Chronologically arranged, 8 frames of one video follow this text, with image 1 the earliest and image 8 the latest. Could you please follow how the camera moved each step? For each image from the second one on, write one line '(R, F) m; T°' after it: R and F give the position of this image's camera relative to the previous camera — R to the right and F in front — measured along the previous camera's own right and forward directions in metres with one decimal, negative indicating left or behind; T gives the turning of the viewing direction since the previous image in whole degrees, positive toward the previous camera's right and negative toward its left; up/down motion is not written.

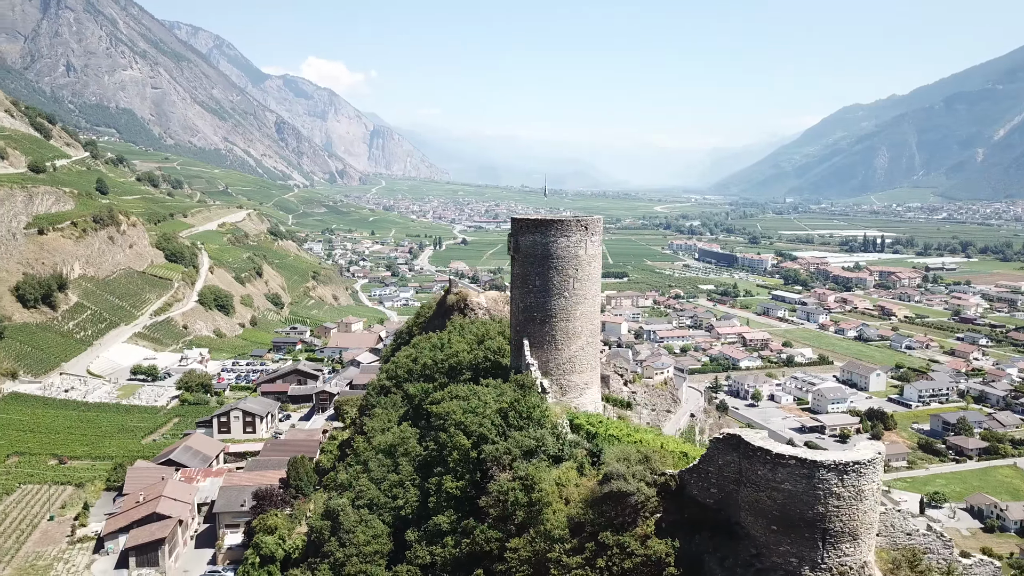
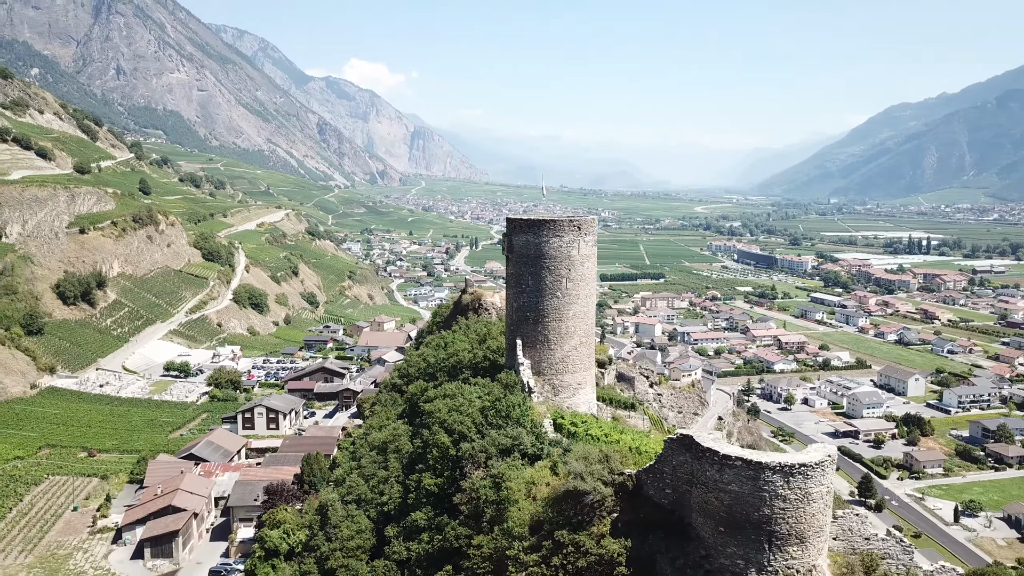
(+0.5, 0.0) m; -3°
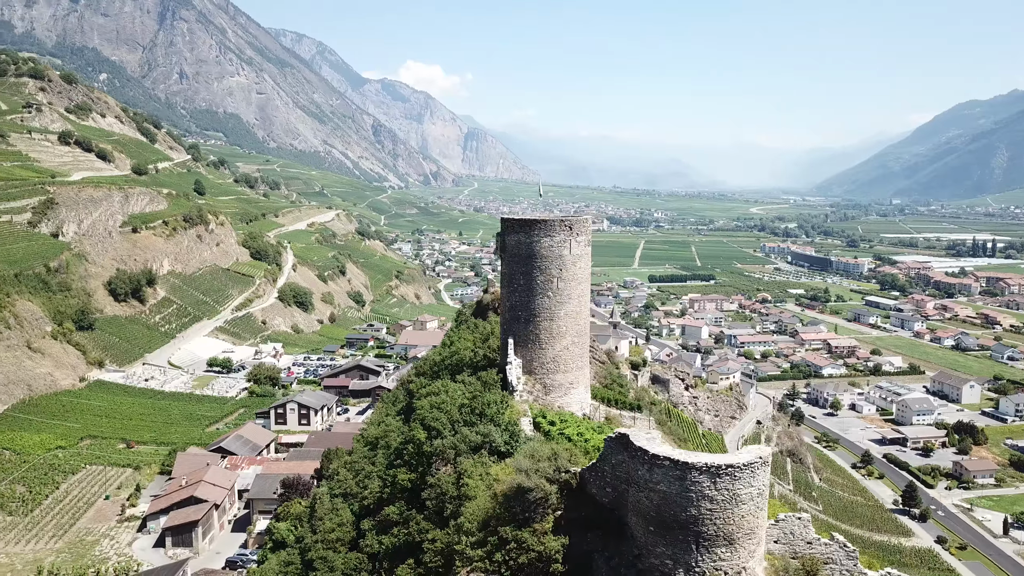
(+0.7, 0.0) m; -4°
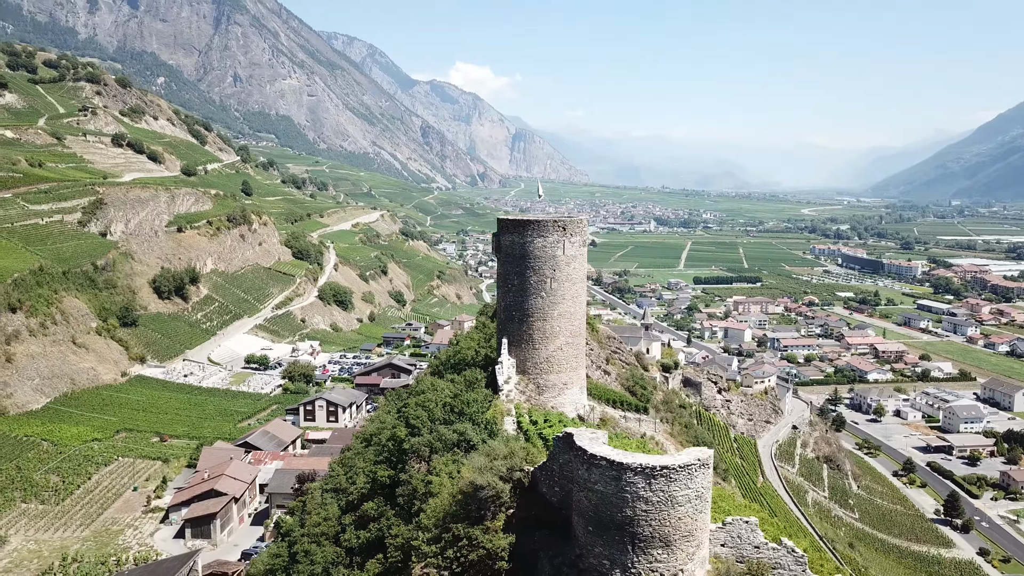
(+0.6, 0.0) m; -3°
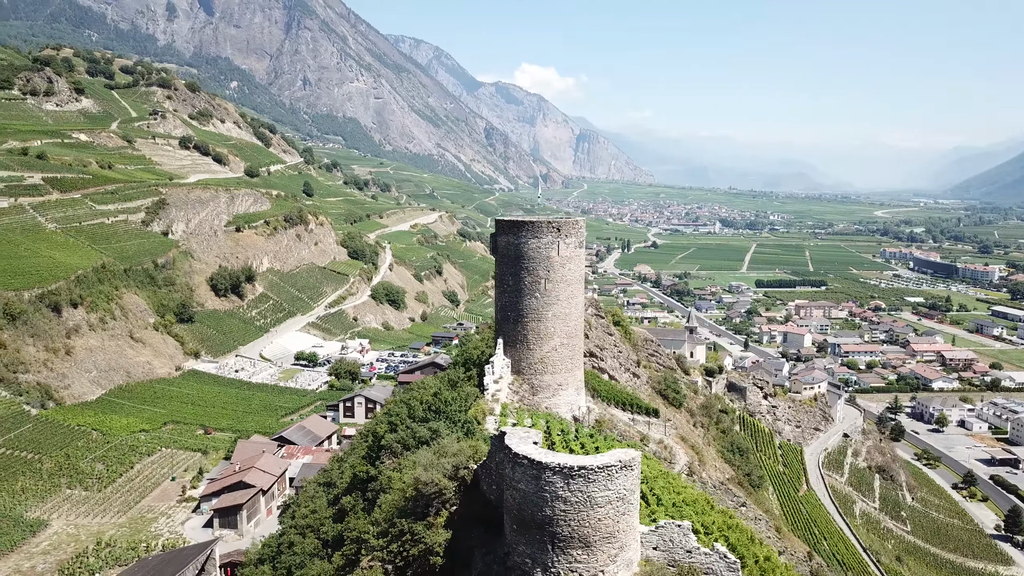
(+0.8, 0.0) m; -4°
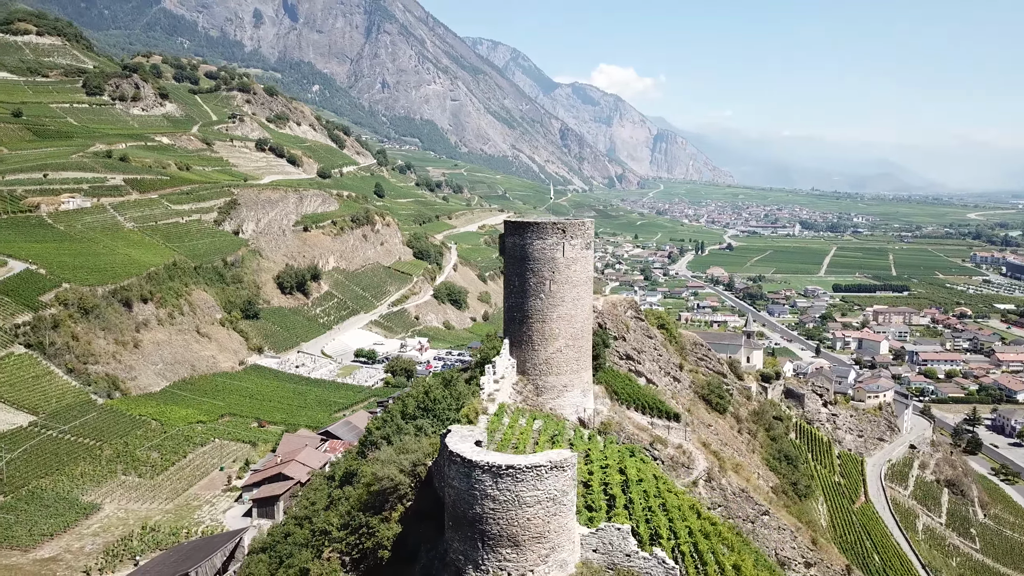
(+0.8, 0.0) m; -5°
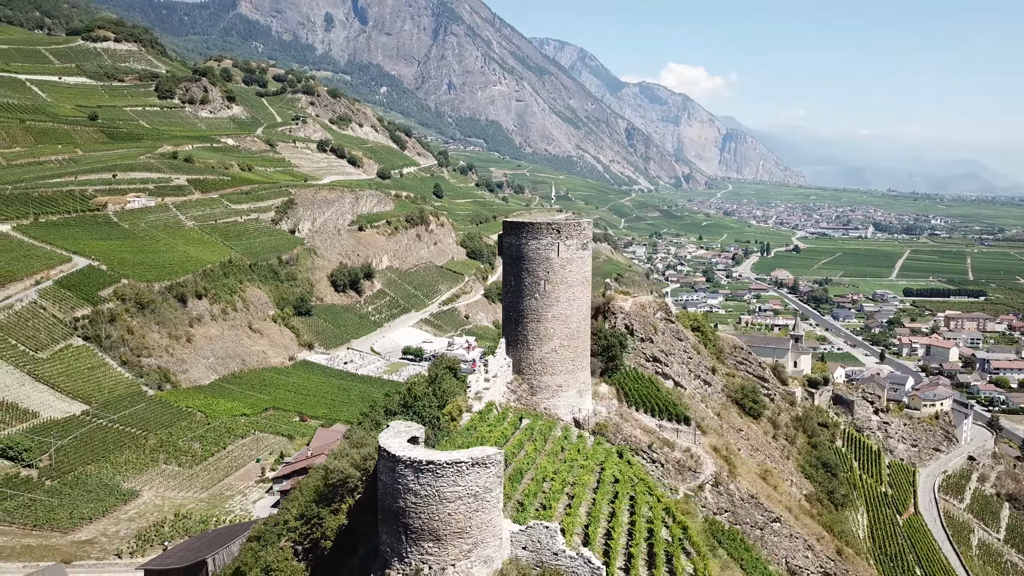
(+0.8, 0.0) m; -5°
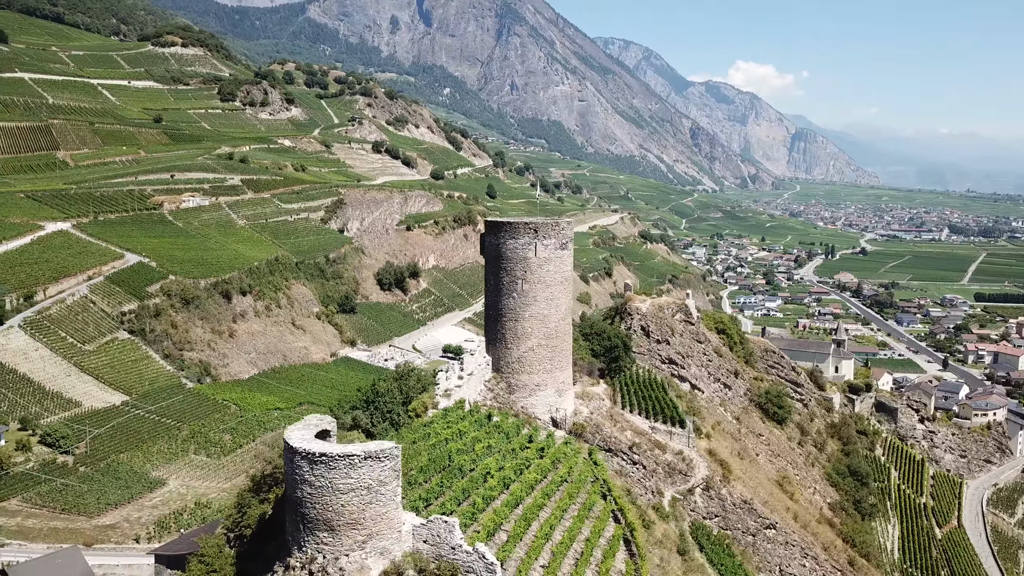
(+1.0, 0.0) m; -4°
